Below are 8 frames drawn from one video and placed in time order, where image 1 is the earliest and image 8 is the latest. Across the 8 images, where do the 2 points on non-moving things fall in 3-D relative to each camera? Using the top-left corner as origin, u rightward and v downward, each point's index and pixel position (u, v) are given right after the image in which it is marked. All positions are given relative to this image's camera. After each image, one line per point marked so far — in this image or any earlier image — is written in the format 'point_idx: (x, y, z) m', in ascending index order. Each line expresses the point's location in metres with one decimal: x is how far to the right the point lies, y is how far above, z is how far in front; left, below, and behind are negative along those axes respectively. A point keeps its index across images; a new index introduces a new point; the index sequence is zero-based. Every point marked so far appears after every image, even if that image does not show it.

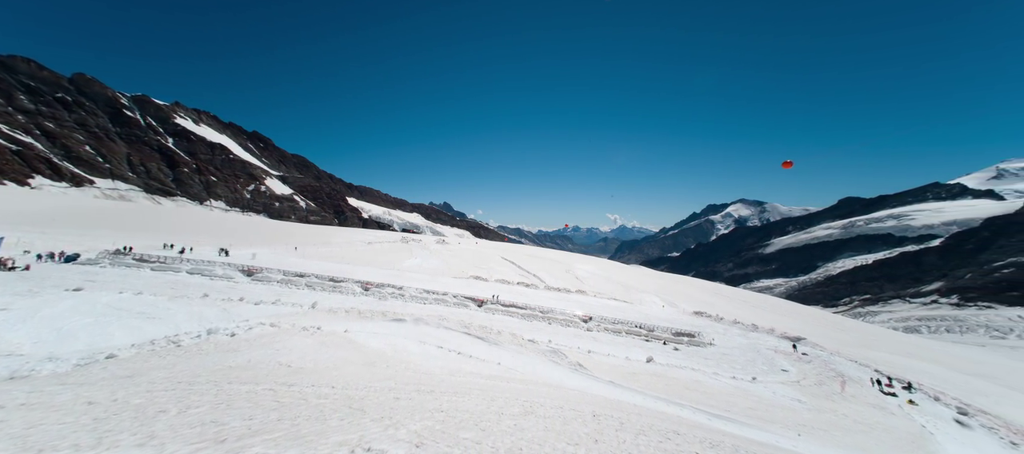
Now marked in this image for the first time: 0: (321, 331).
0: (-9.1, -4.9, +19.9) m
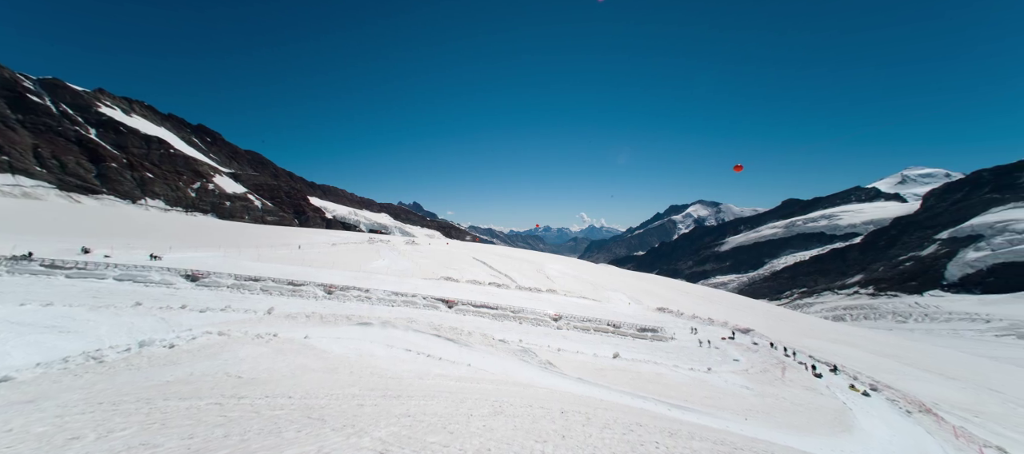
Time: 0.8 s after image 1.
0: (-10.6, -5.0, +18.8) m
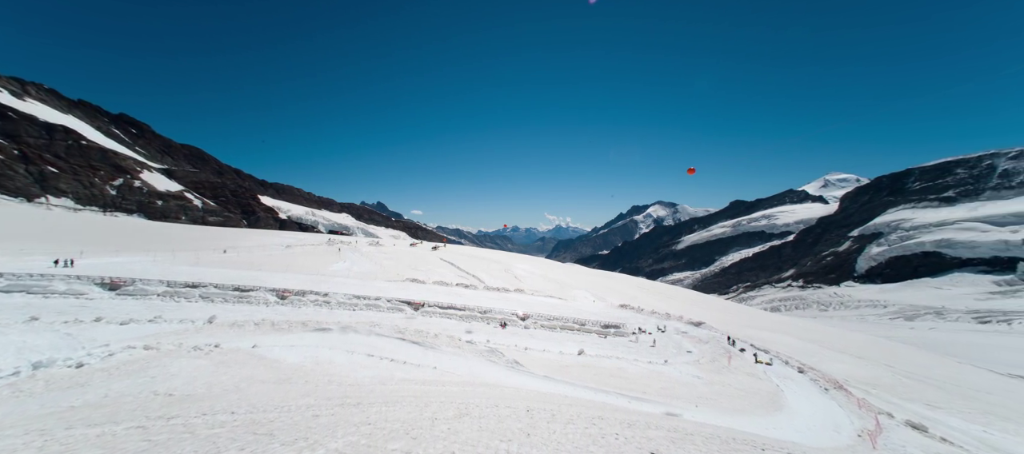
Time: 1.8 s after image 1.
0: (-12.2, -5.0, +17.3) m
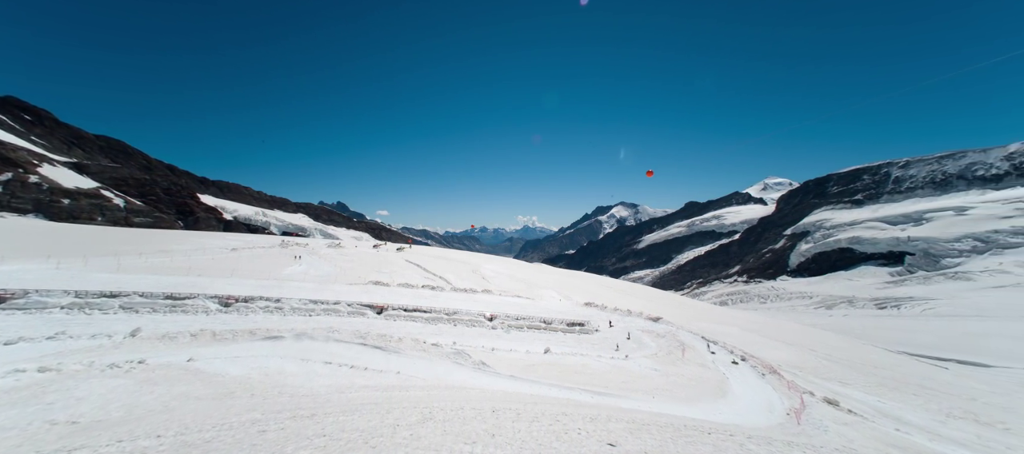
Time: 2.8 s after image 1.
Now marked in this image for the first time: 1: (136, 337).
0: (-13.8, -5.1, +15.3) m
1: (-16.3, -4.7, +17.9) m
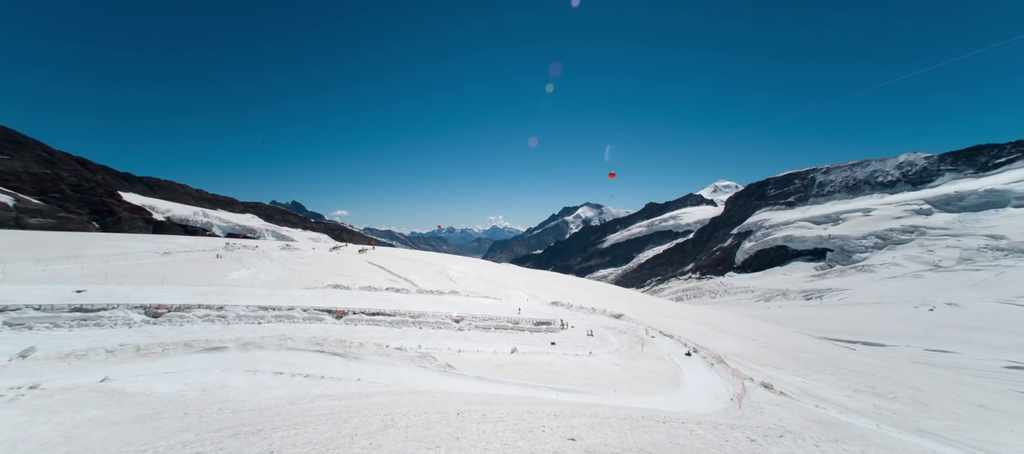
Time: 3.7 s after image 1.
0: (-15.3, -5.2, +12.9) m
1: (-17.9, -4.8, +15.4) m
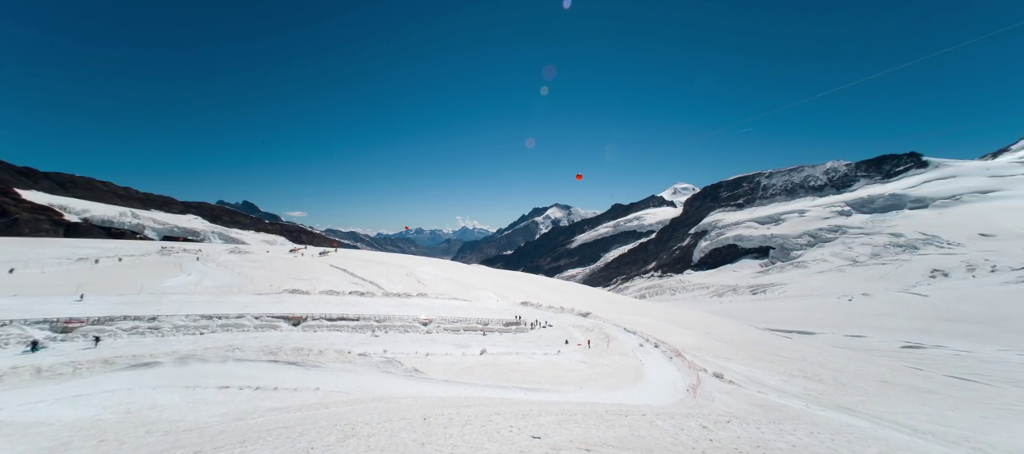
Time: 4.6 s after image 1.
0: (-16.6, -5.3, +10.2) m
1: (-19.4, -5.0, +12.4) m
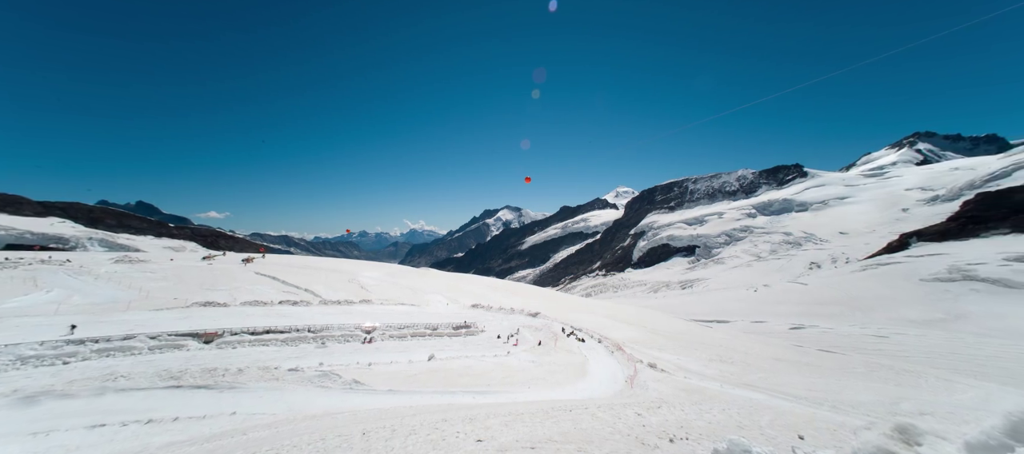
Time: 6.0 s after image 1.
0: (-18.3, -5.5, +4.4) m
1: (-21.4, -5.2, +6.3) m
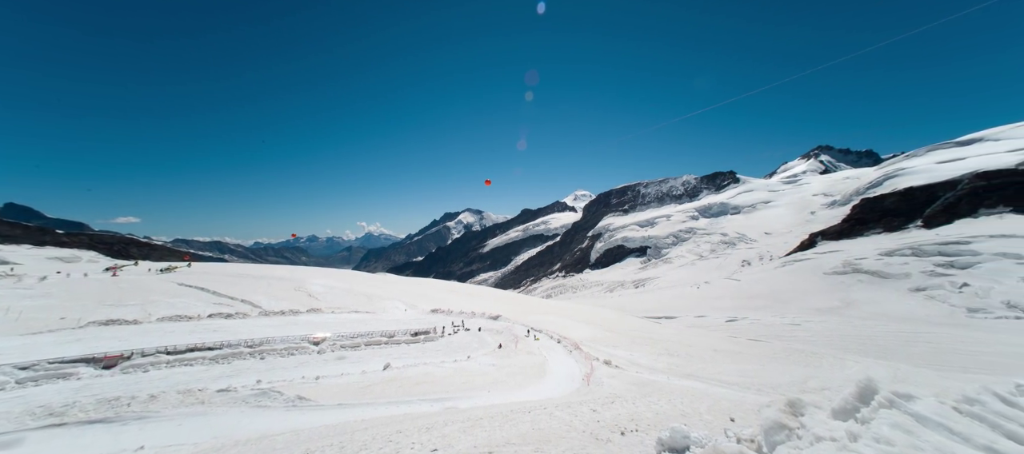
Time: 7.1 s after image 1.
0: (-19.2, -5.6, -2.0) m
1: (-22.5, -5.3, -0.4) m
